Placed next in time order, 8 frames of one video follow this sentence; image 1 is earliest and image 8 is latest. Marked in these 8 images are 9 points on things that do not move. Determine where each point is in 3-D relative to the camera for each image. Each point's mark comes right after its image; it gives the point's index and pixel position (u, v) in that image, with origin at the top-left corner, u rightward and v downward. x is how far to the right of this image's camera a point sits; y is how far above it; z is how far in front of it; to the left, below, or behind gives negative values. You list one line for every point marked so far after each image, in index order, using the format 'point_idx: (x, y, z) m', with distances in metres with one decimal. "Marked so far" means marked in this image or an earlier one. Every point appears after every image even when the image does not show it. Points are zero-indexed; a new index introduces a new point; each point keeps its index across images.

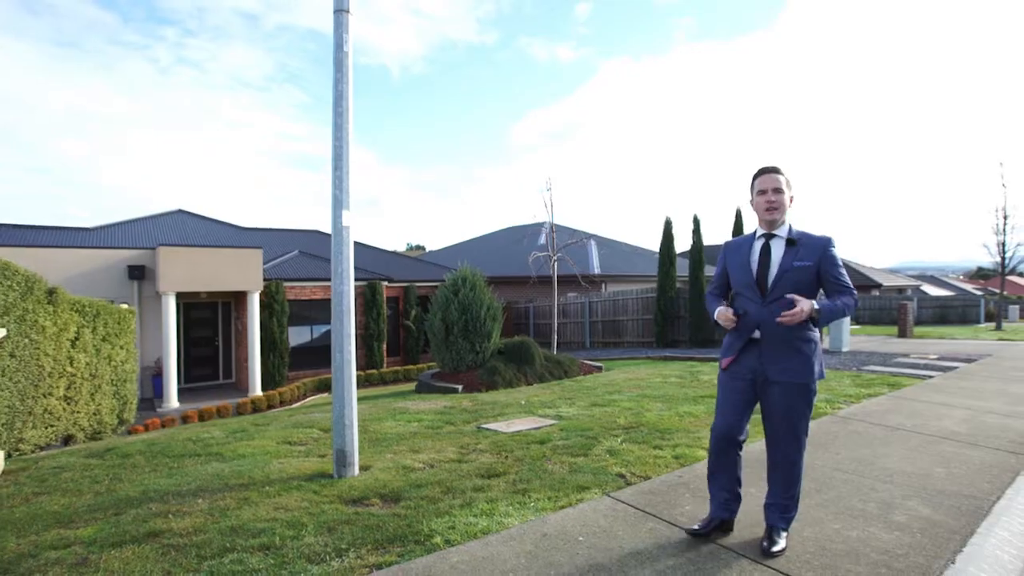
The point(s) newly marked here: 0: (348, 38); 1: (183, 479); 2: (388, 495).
0: (-1.2, +1.9, +4.3) m
1: (-2.5, -1.5, +4.3) m
2: (-0.8, -1.4, +3.7) m
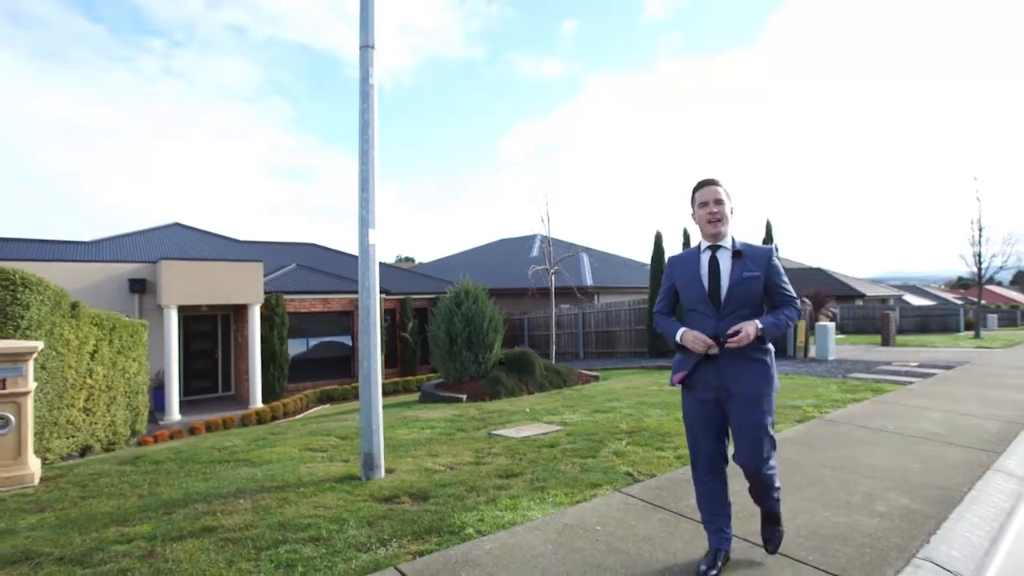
0: (-1.1, +1.8, +4.7) m
1: (-2.4, -1.6, +4.6) m
2: (-0.7, -1.5, +4.1) m
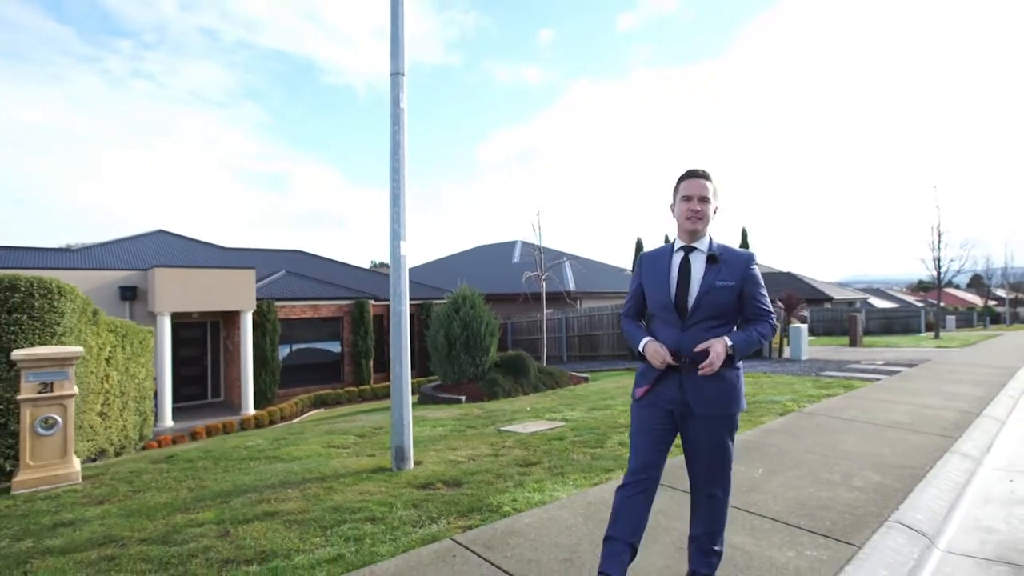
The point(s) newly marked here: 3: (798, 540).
0: (-1.0, +1.8, +5.1) m
1: (-2.2, -1.6, +4.9) m
2: (-0.5, -1.5, +4.5) m
3: (+1.7, -1.5, +3.3) m
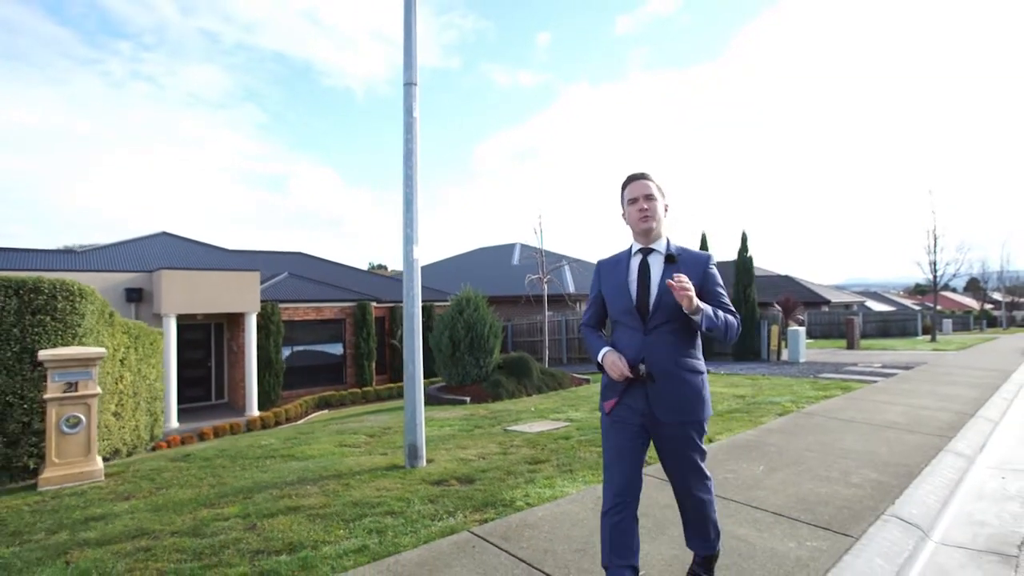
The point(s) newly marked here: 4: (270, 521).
0: (-0.9, +1.7, +5.3) m
1: (-2.1, -1.7, +5.1) m
2: (-0.4, -1.6, +4.7) m
3: (+1.8, -1.5, +3.5) m
4: (-1.6, -1.6, +3.8) m
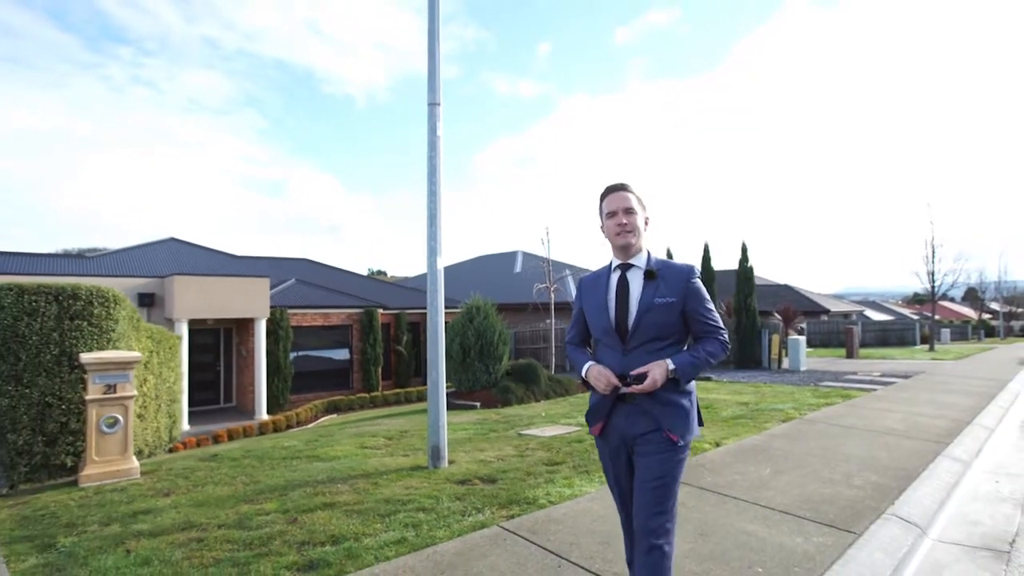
0: (-0.7, +1.6, +5.6) m
1: (-1.9, -1.8, +5.3) m
2: (-0.2, -1.7, +4.9) m
3: (+2.0, -1.6, +3.8) m
4: (-1.5, -1.6, +4.0) m
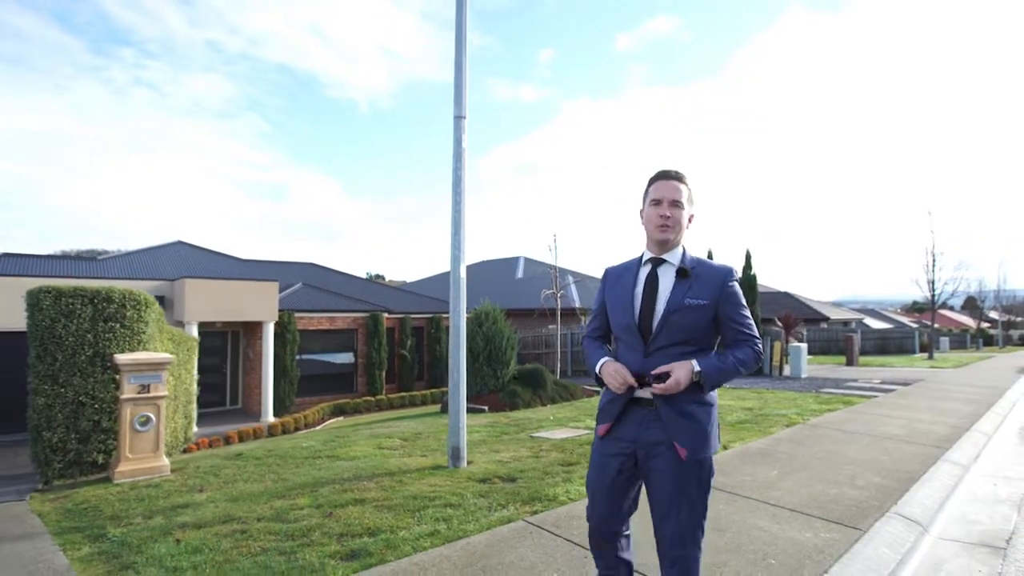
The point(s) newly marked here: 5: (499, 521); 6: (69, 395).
0: (-0.5, +1.6, +5.8) m
1: (-1.8, -1.8, +5.5) m
2: (-0.1, -1.7, +5.1) m
3: (+2.1, -1.7, +4.0) m
4: (-1.3, -1.7, +4.2) m
5: (-0.1, -1.6, +3.9) m
6: (-4.6, -1.1, +5.8) m
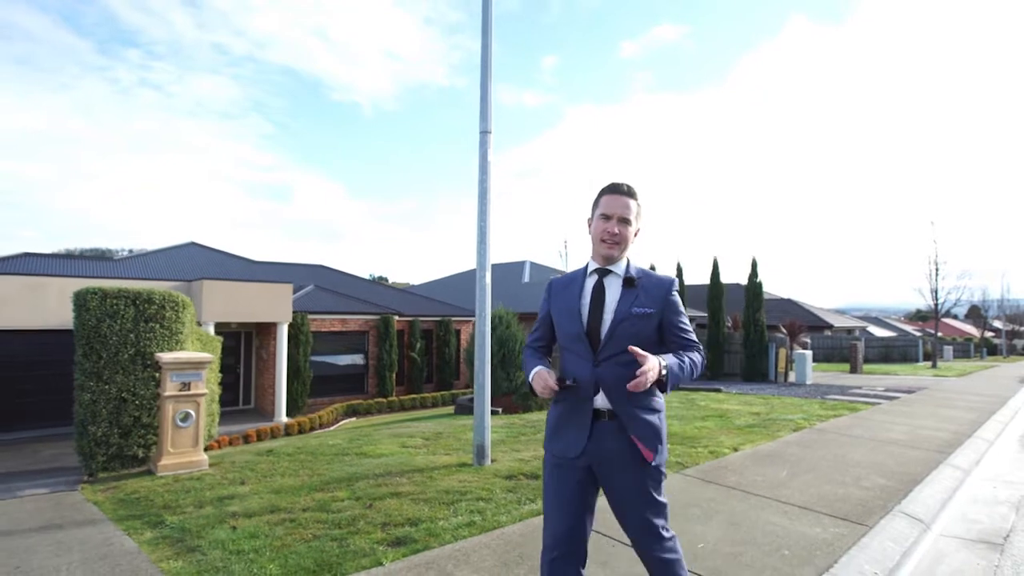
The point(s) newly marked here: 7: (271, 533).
0: (-0.2, +1.5, +6.1) m
1: (-1.6, -1.9, +5.8) m
2: (+0.2, -1.8, +5.4) m
3: (+2.3, -1.8, +4.2) m
4: (-1.1, -1.7, +4.5) m
5: (+0.1, -1.7, +4.2) m
6: (-4.4, -1.1, +6.1) m
7: (-1.7, -1.7, +3.9) m
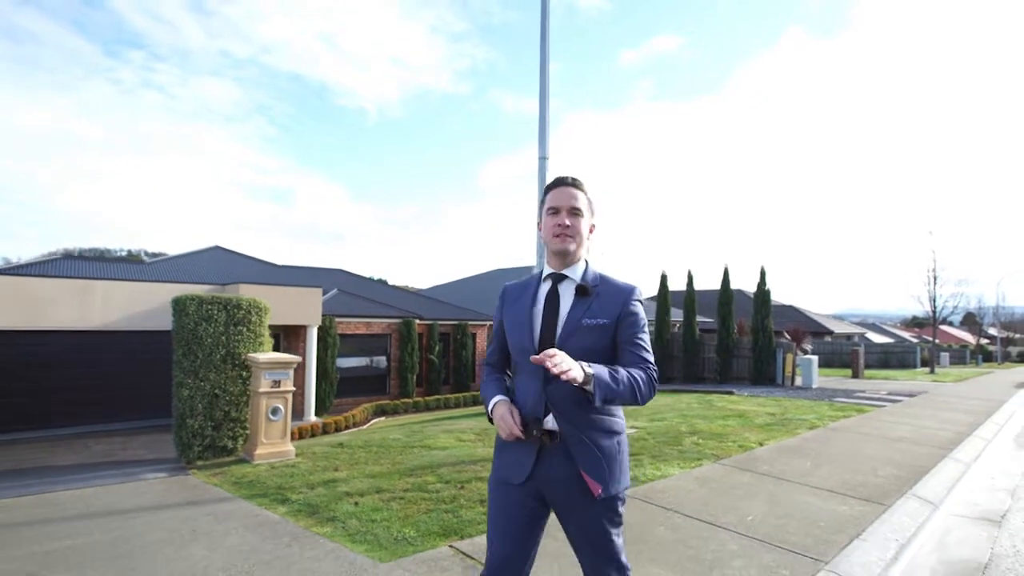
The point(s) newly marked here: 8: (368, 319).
0: (+0.4, +1.4, +6.9) m
1: (-0.9, -2.0, +6.6) m
2: (+0.8, -1.9, +6.2) m
3: (+3.0, -1.9, +5.0) m
4: (-0.4, -1.8, +5.3) m
5: (+0.8, -1.8, +5.0) m
6: (-3.7, -1.2, +6.9) m
7: (-1.0, -1.8, +4.6) m
8: (-5.0, -1.0, +19.2) m
